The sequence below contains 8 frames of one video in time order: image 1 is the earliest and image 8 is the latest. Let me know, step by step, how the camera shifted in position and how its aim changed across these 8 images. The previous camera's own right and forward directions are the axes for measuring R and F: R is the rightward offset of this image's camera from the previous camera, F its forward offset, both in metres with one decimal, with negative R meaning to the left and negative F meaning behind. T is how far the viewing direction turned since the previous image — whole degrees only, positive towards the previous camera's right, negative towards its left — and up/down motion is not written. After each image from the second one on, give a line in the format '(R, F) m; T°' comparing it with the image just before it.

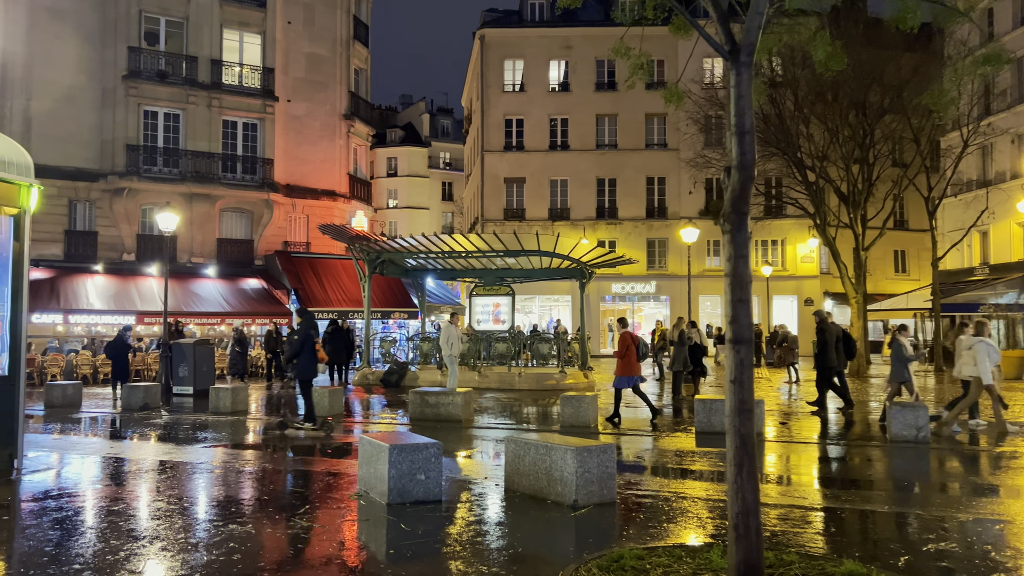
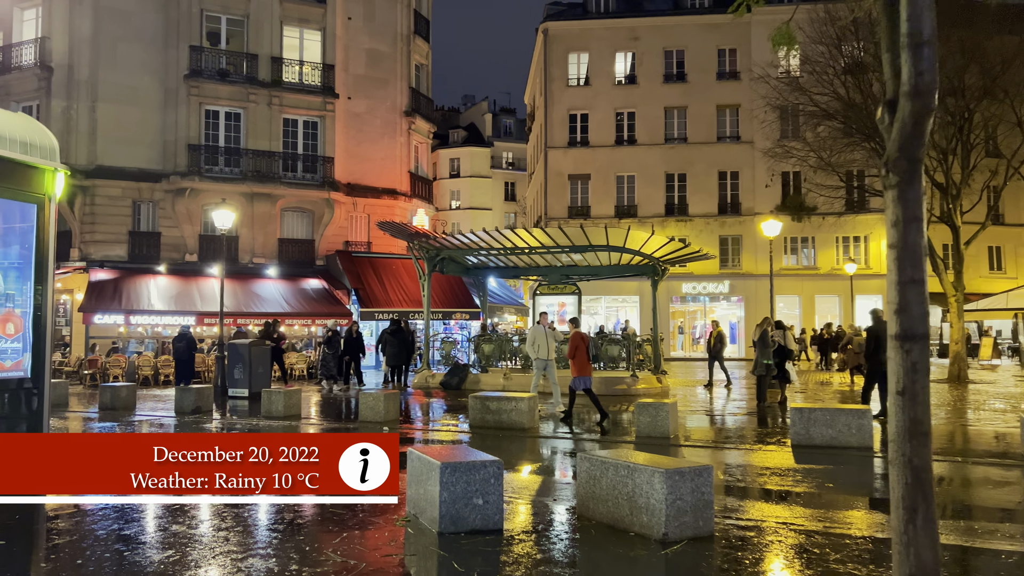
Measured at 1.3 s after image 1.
(-0.1, +1.1) m; -5°
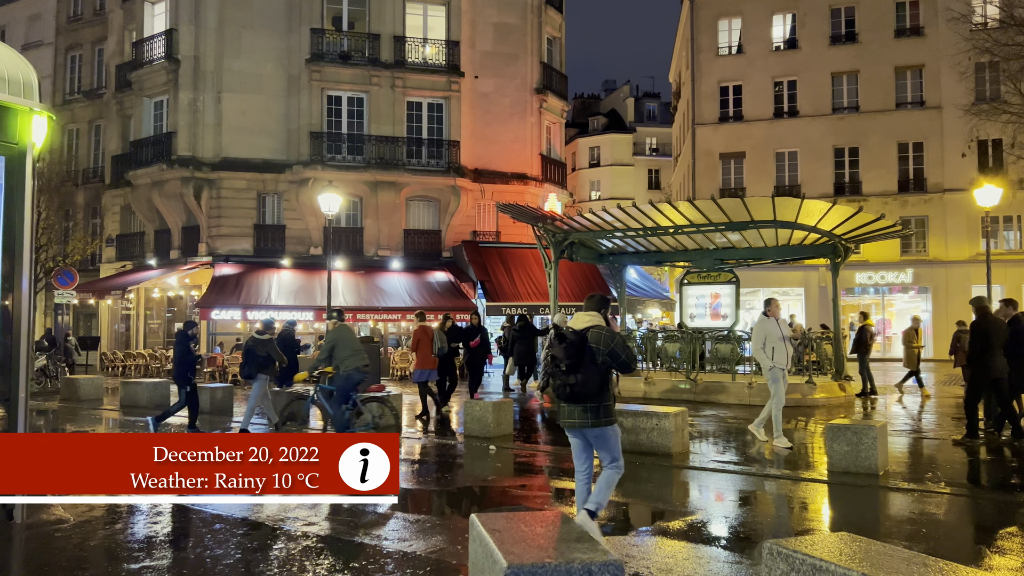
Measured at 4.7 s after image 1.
(+0.1, +2.7) m; -11°
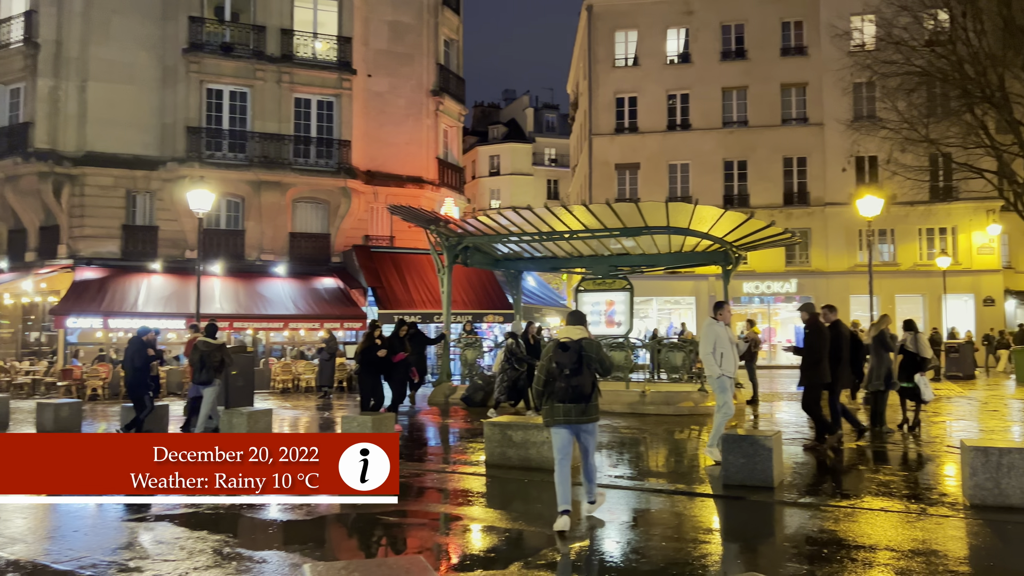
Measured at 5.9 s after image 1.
(+0.2, +0.7) m; +7°
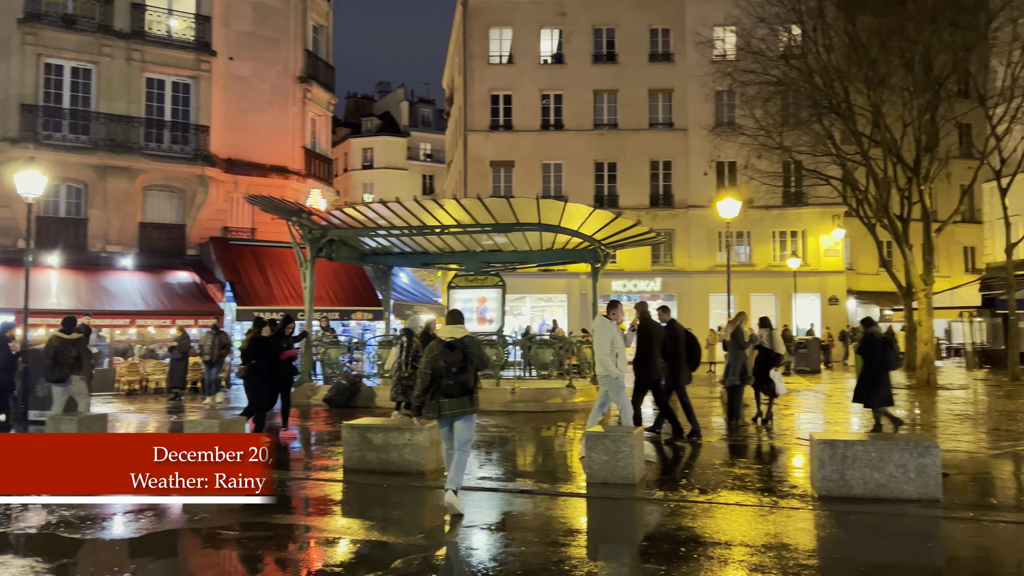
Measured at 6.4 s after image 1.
(+0.1, +0.3) m; +9°
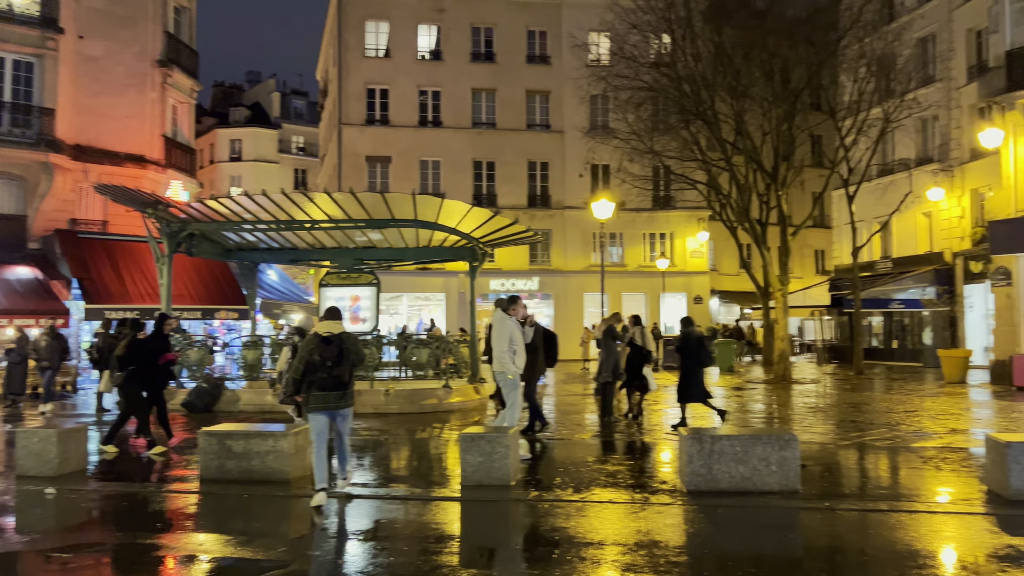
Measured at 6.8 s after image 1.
(0.0, +0.2) m; +9°
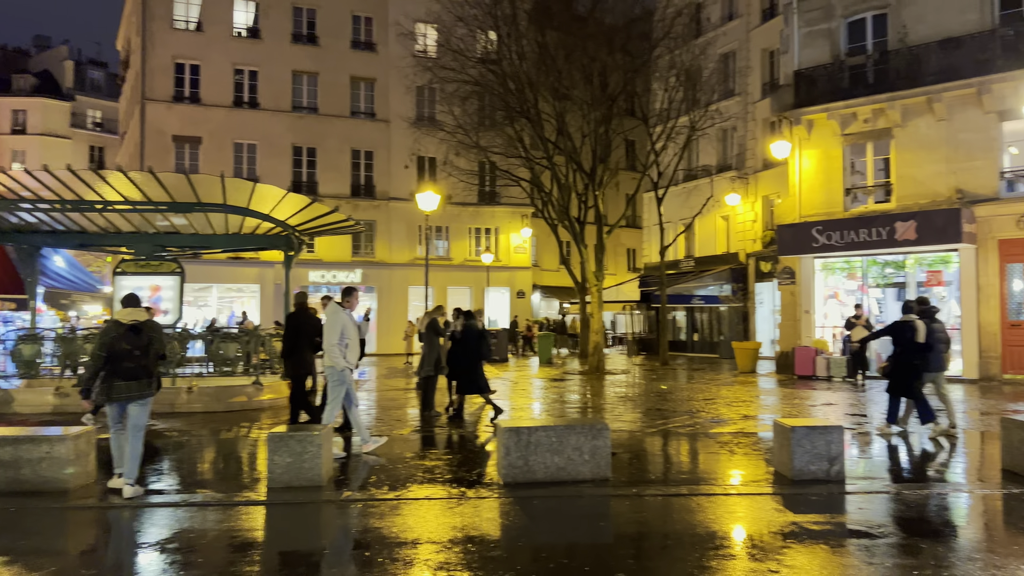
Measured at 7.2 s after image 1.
(+0.1, +0.2) m; +13°
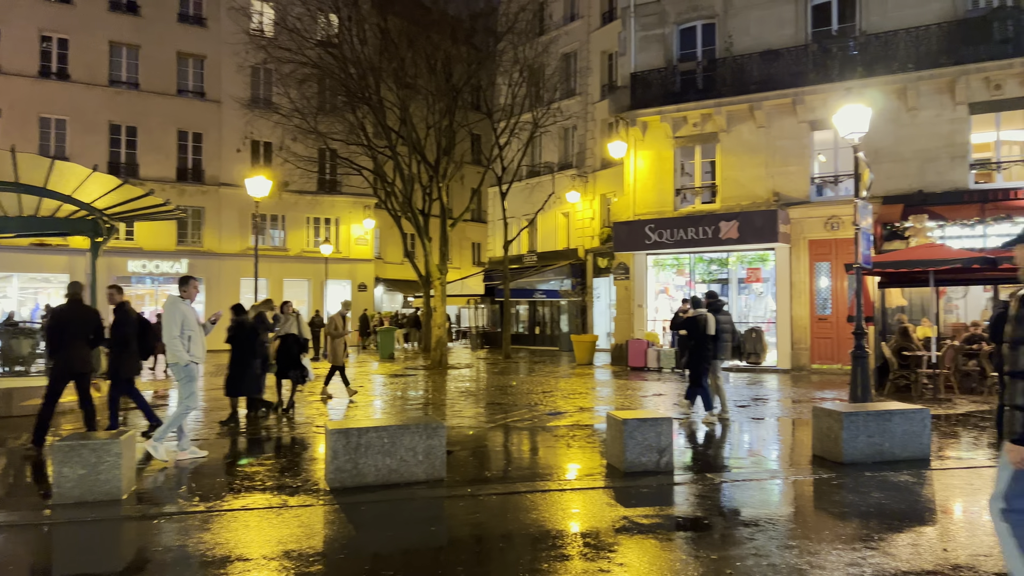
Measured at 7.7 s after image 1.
(+0.1, +0.3) m; +11°
